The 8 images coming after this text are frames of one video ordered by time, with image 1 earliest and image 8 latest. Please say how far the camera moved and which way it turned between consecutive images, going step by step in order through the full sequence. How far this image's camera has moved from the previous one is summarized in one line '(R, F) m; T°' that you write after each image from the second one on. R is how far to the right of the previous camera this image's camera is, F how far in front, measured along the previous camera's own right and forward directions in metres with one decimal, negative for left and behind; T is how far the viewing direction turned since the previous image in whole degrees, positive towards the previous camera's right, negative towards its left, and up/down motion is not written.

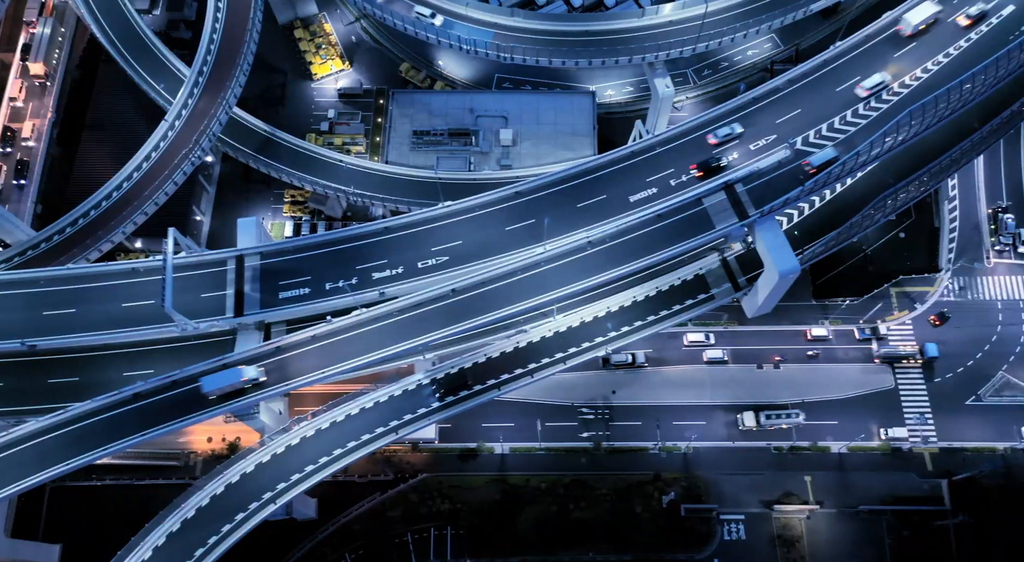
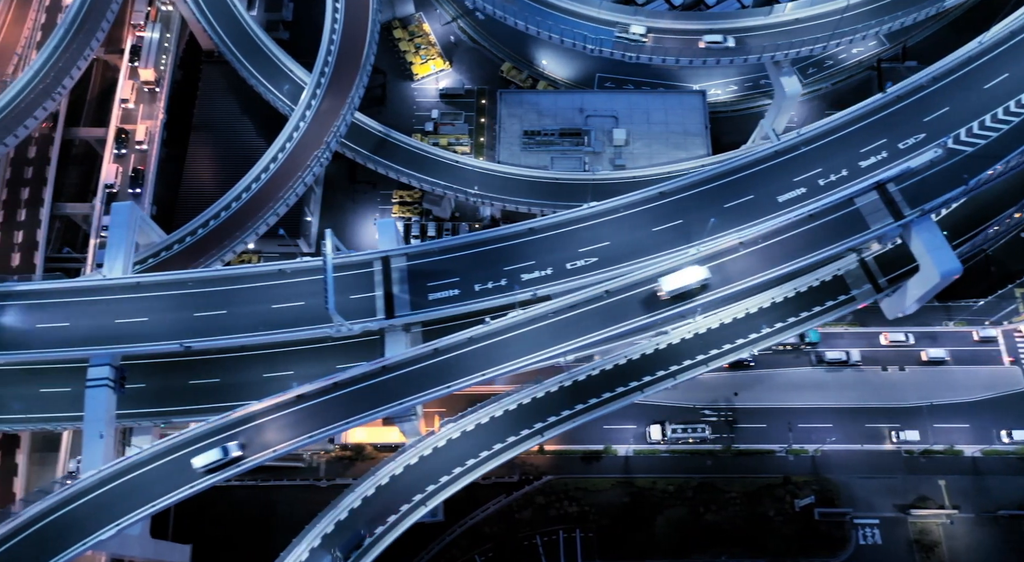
(-13.4, +0.6) m; -1°
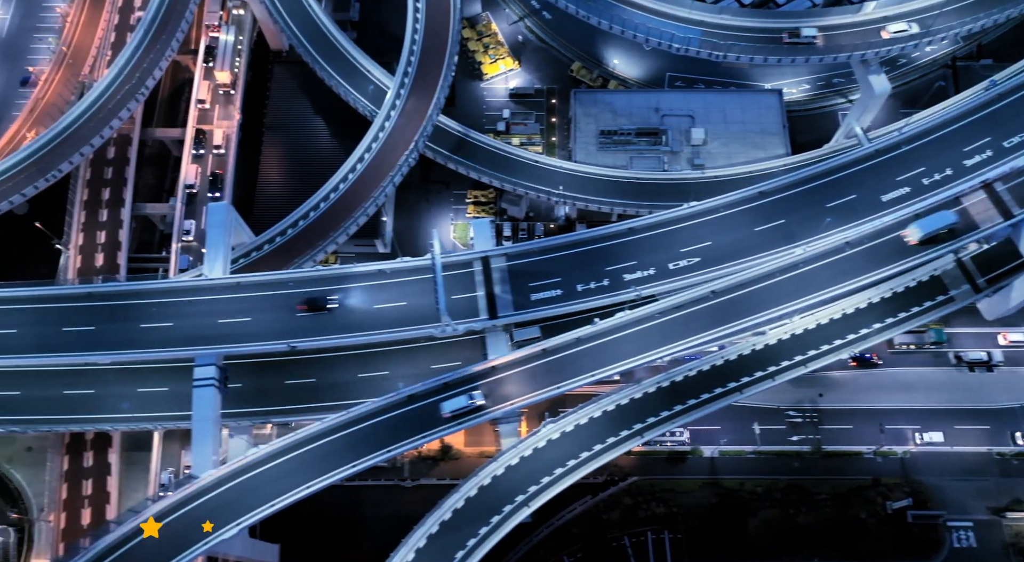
(-8.9, +0.2) m; -1°
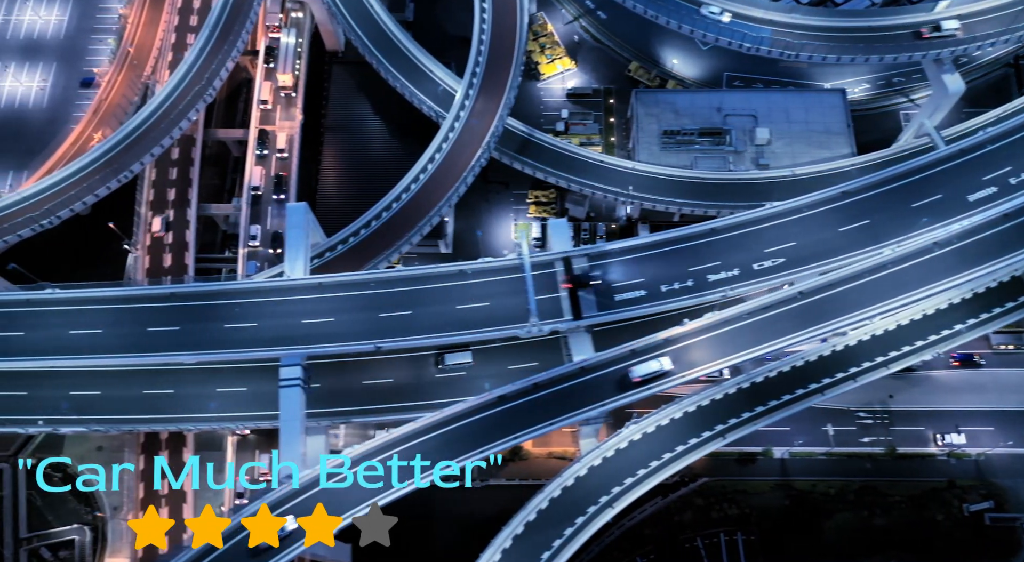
(-7.2, +0.1) m; -1°
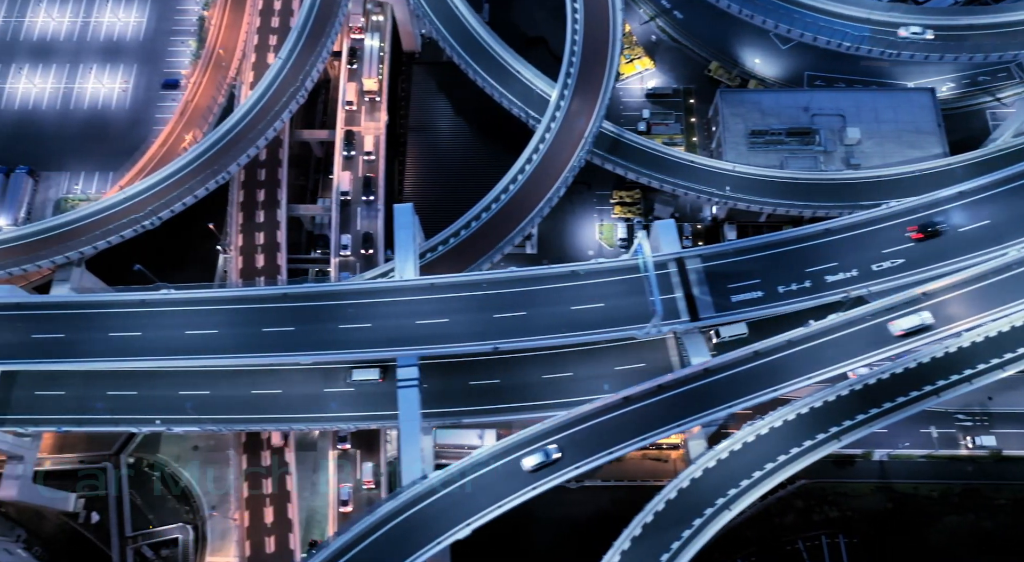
(-9.9, 0.0) m; -1°
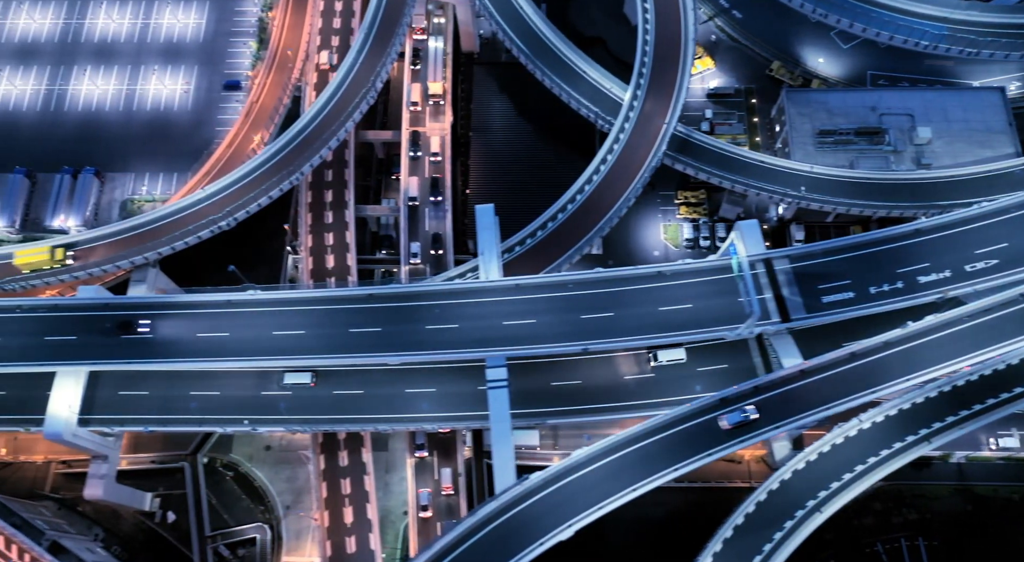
(-7.6, 0.0) m; -1°
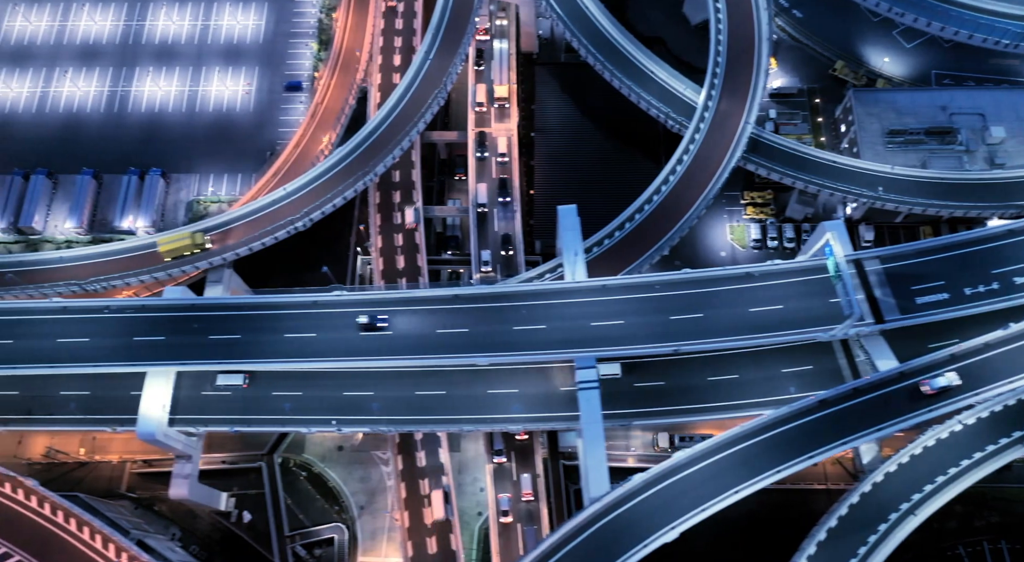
(-7.8, +0.1) m; -1°
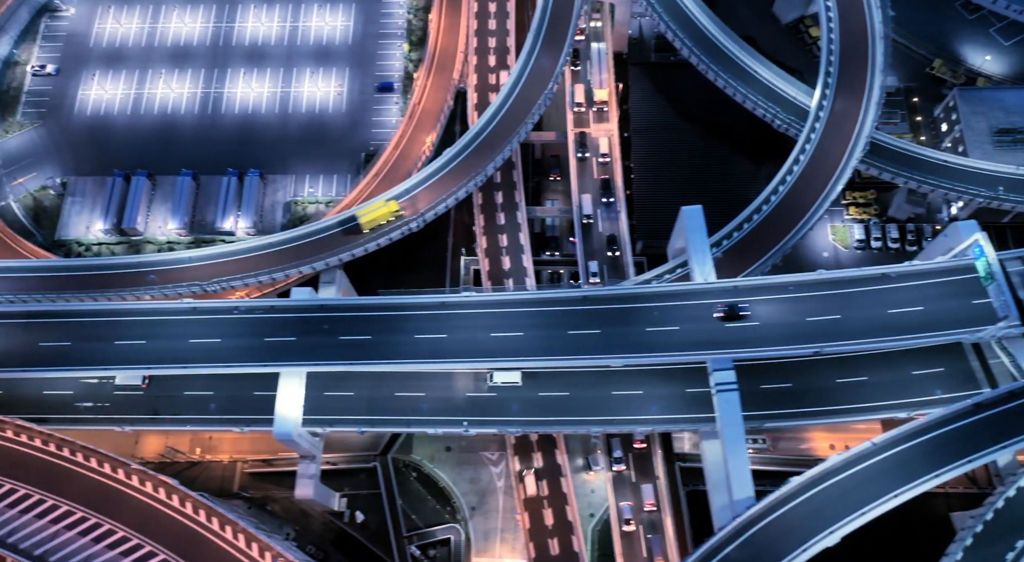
(-11.7, +0.2) m; -1°
